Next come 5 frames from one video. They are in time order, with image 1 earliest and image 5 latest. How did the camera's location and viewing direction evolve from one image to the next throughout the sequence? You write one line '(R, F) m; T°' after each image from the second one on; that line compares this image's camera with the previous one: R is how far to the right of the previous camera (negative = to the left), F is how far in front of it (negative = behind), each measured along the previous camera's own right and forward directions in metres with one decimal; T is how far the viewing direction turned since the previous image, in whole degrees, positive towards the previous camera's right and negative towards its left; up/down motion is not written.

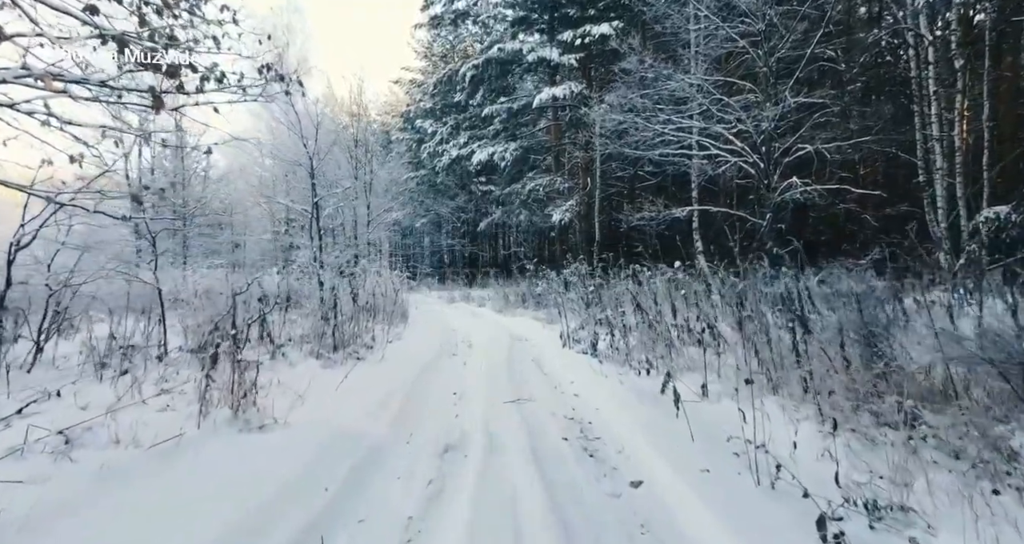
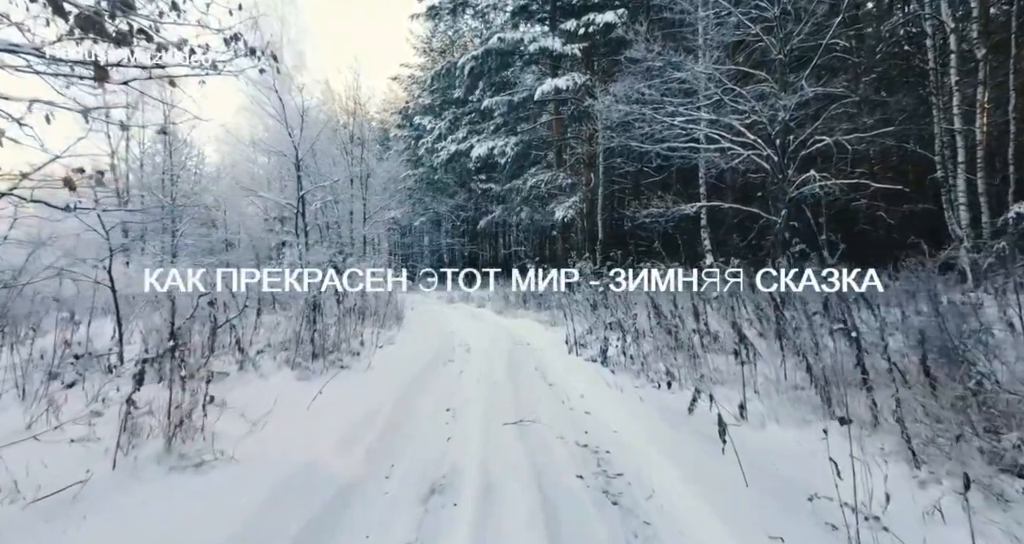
(0.0, +0.7) m; 0°
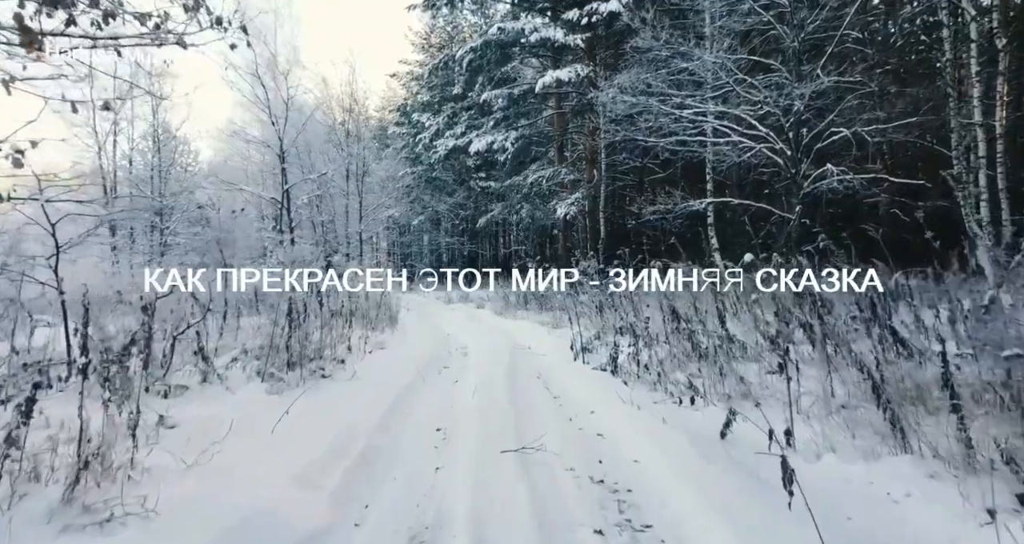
(0.0, +0.6) m; 0°
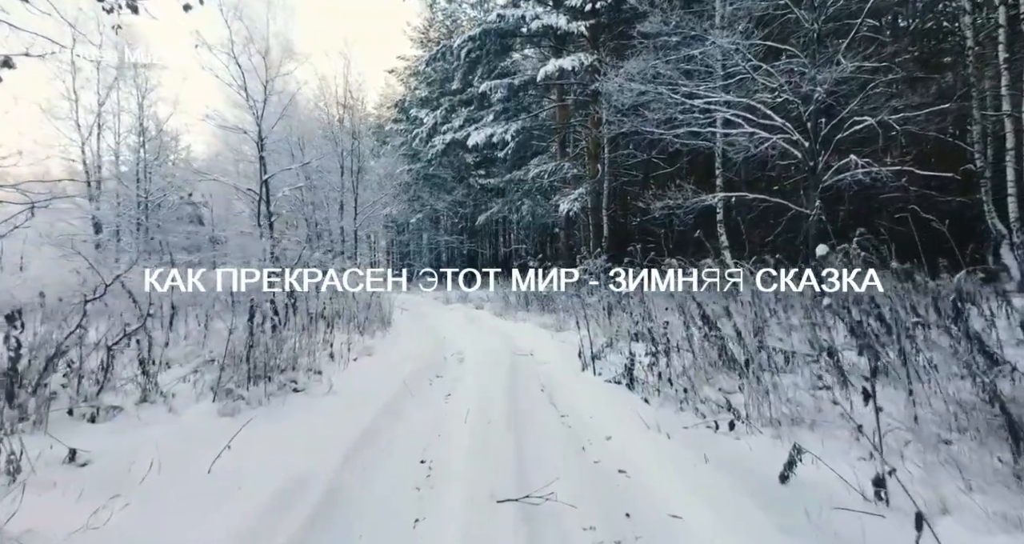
(0.0, +0.7) m; 0°
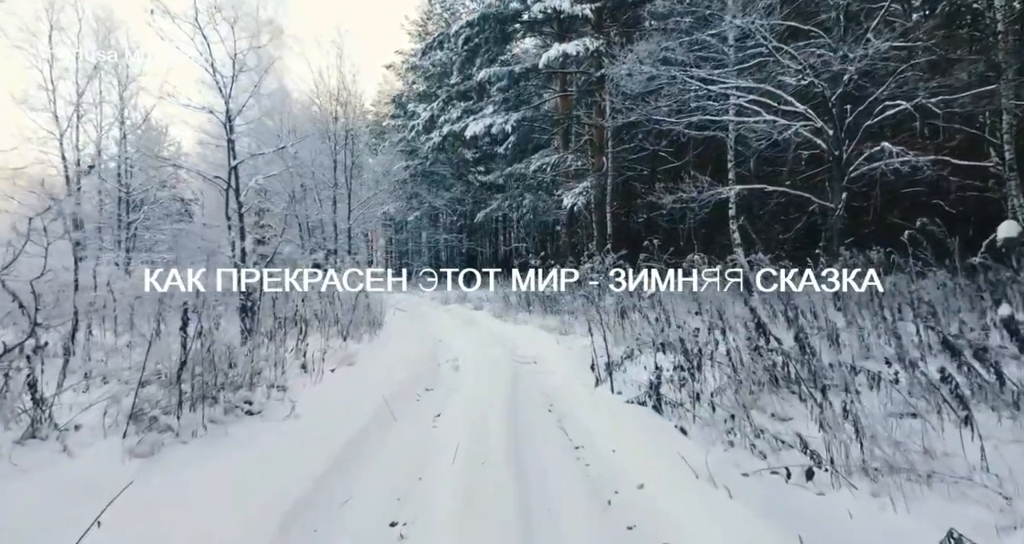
(0.0, +0.9) m; 0°
